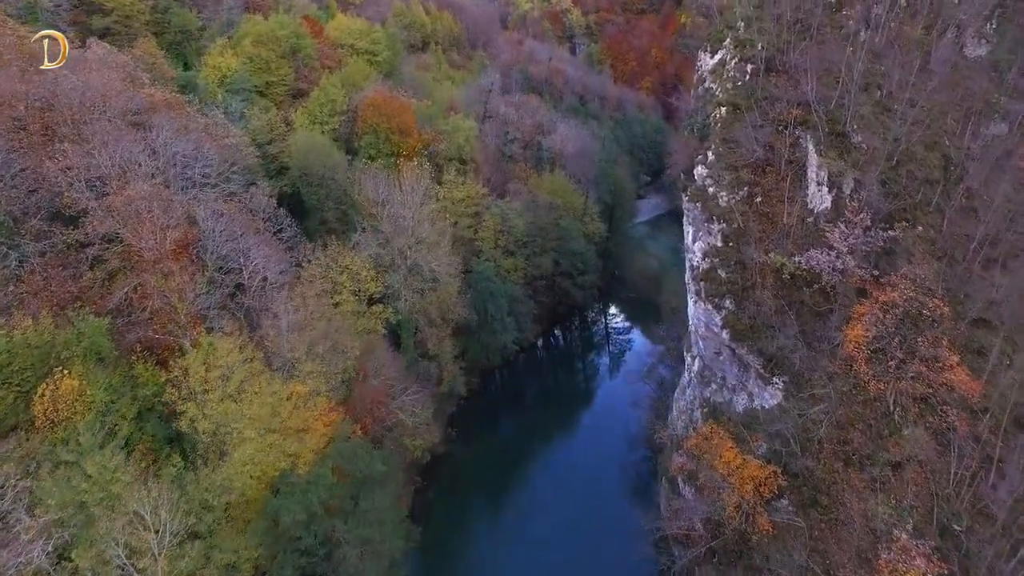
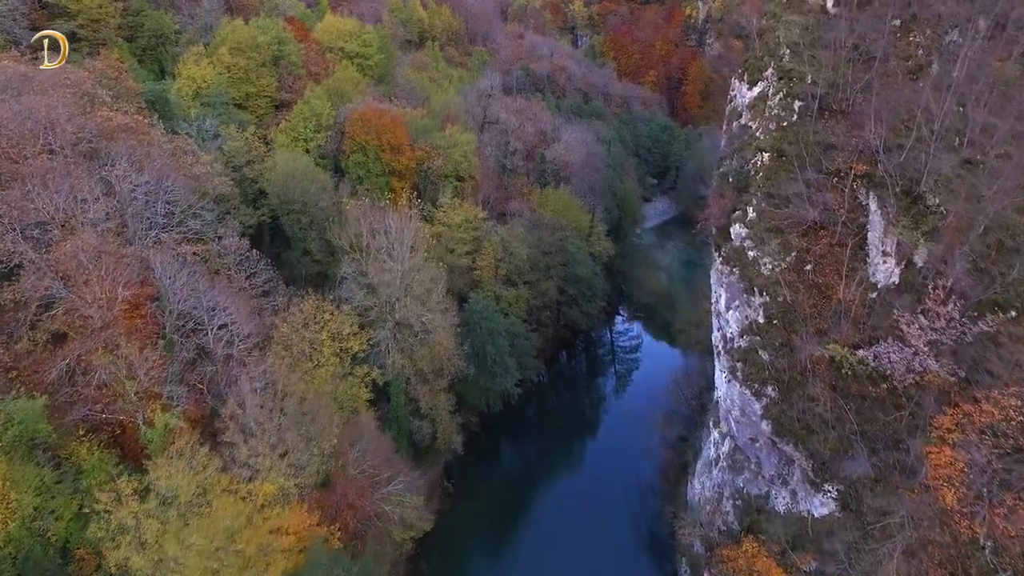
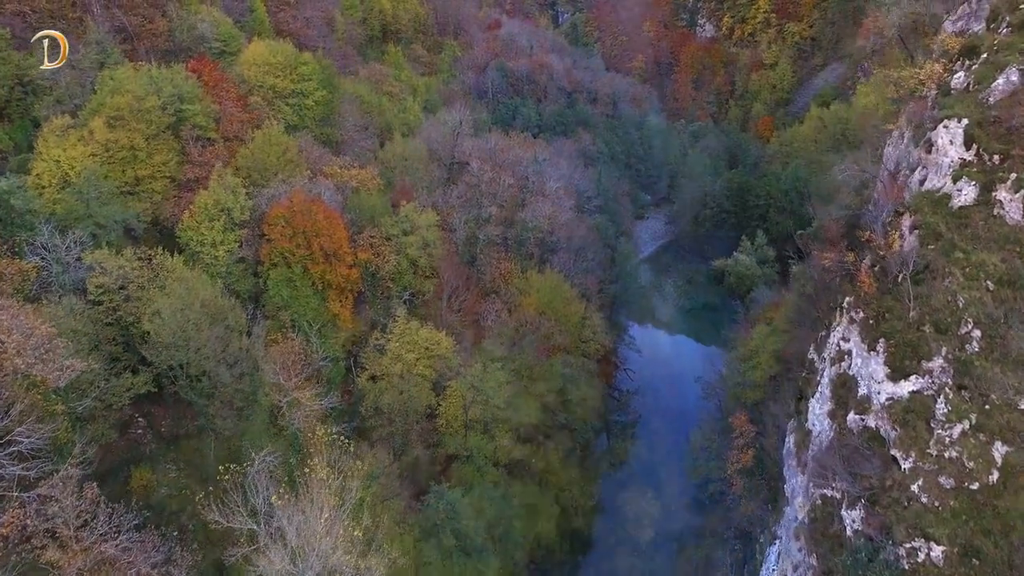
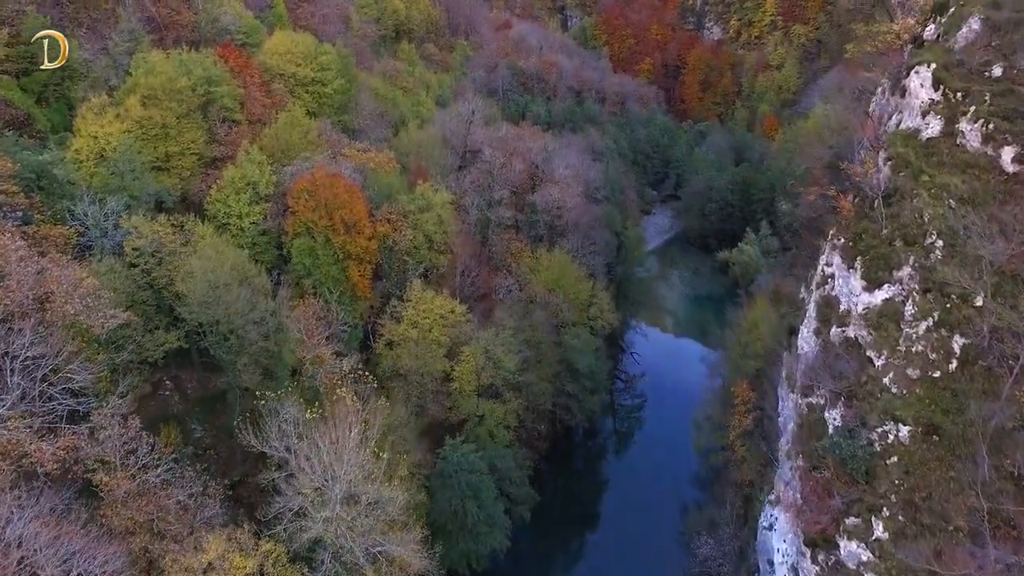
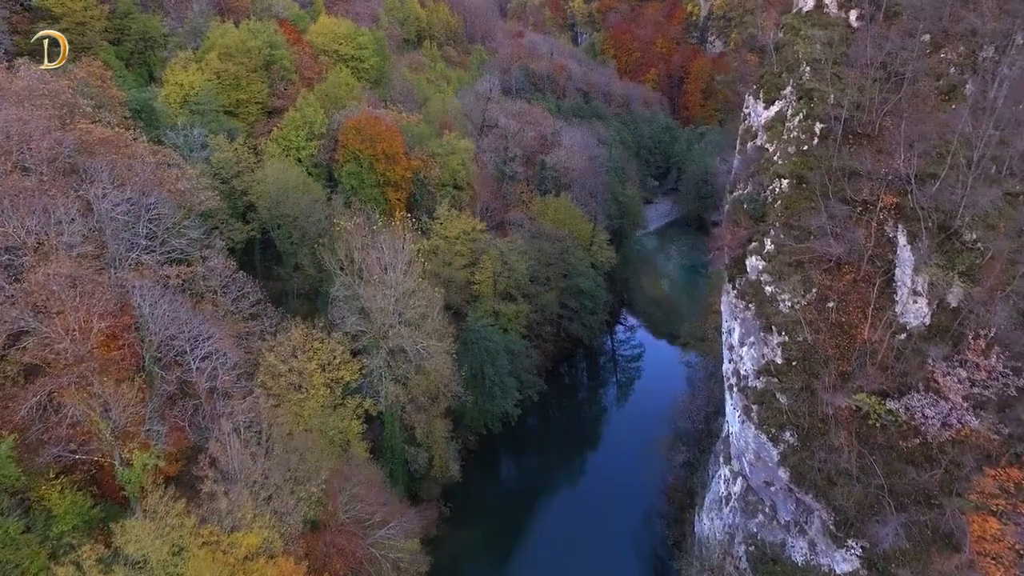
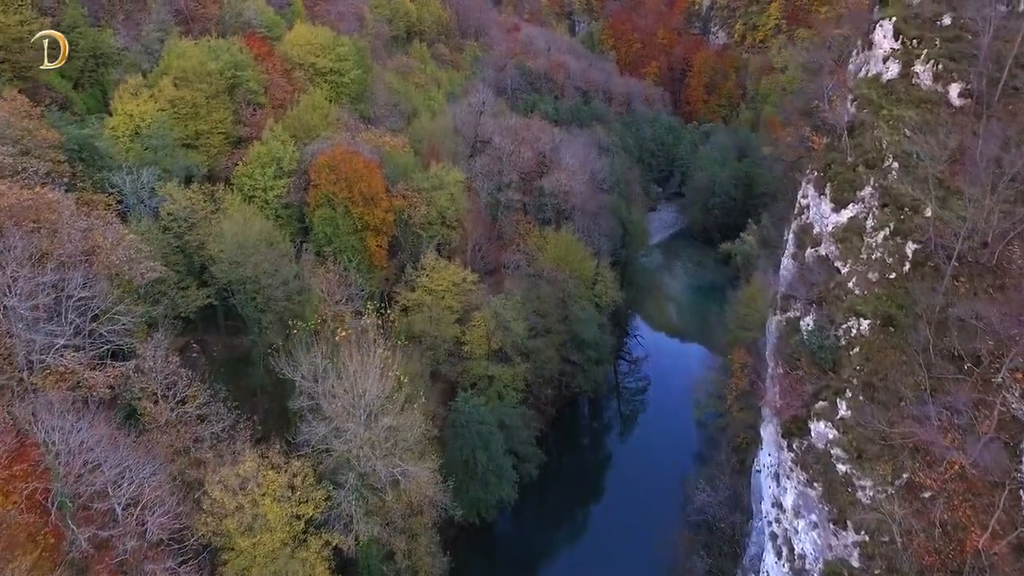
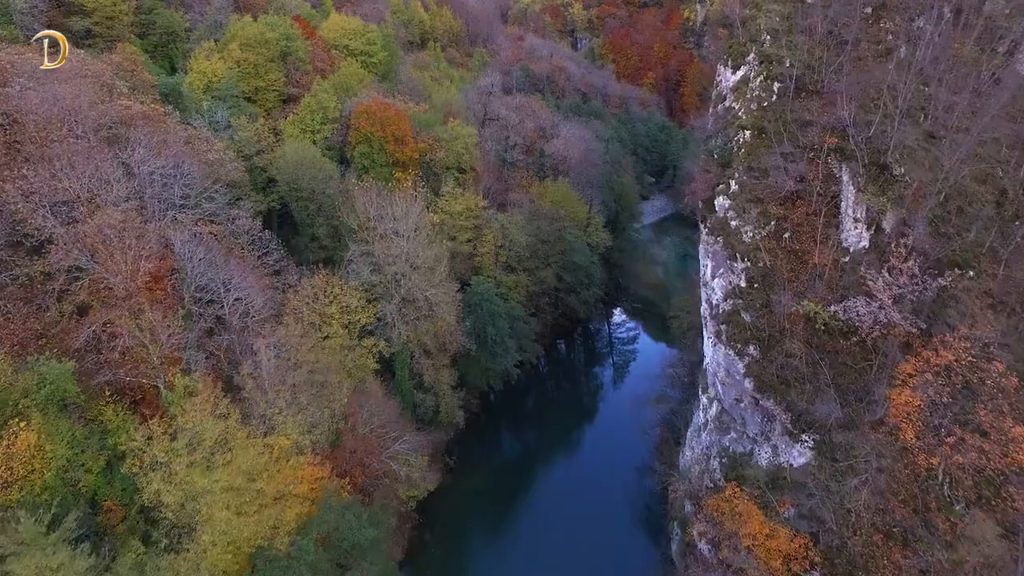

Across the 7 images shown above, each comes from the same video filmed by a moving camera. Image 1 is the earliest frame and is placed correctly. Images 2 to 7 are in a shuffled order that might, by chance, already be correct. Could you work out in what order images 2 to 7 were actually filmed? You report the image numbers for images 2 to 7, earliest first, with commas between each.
7, 2, 5, 6, 4, 3
